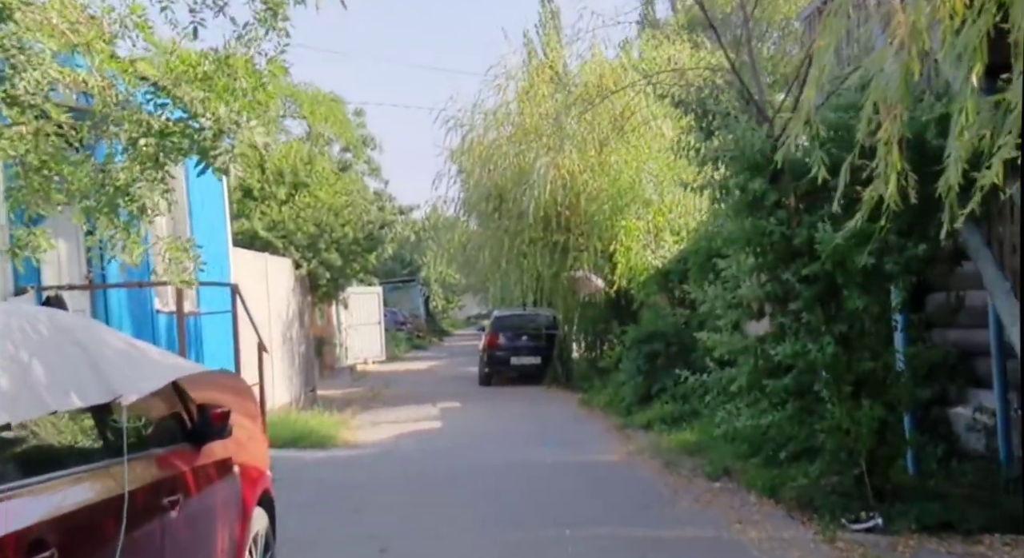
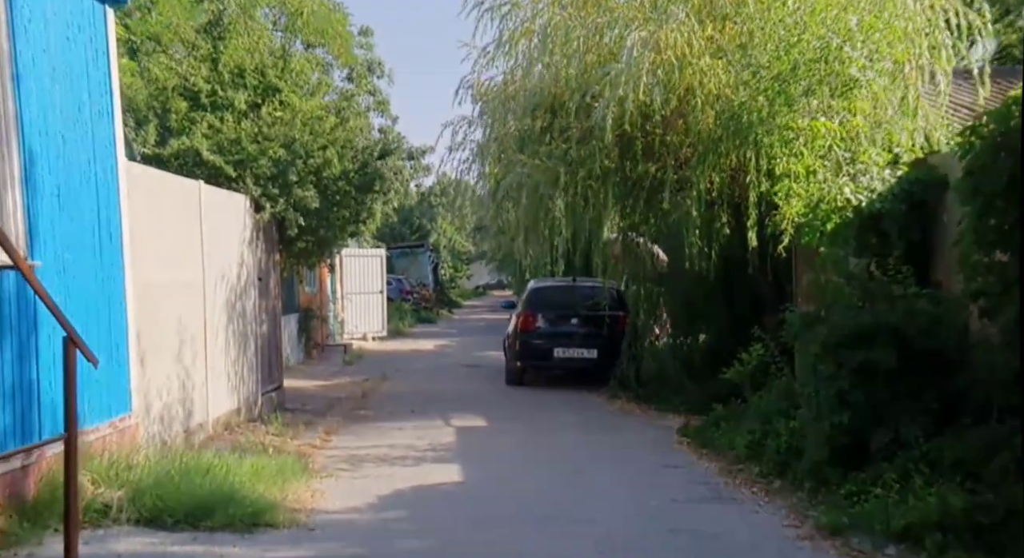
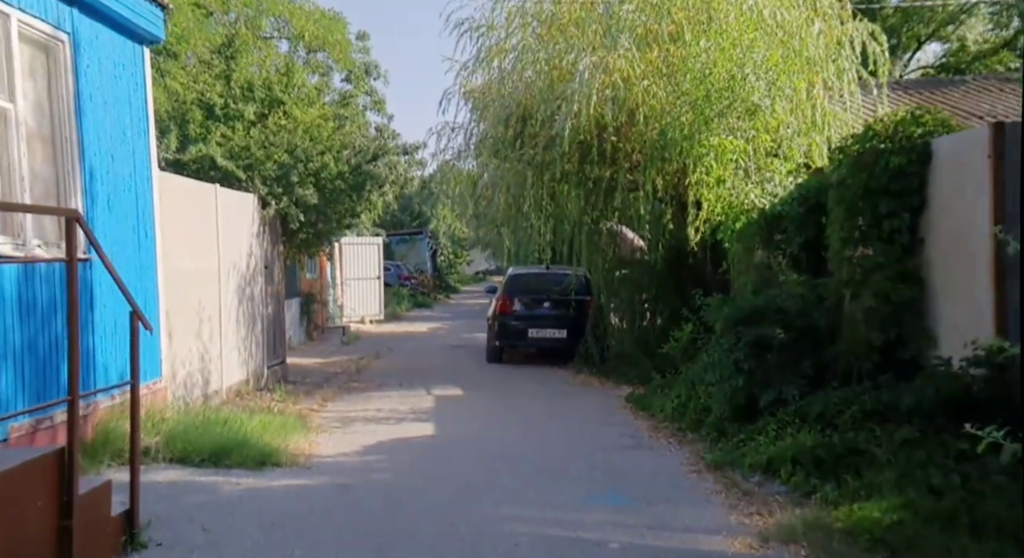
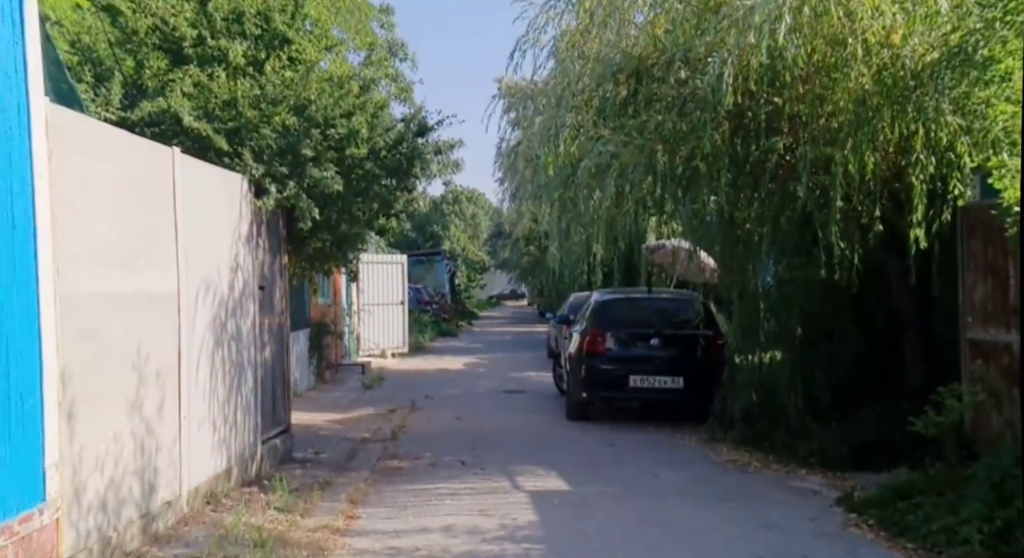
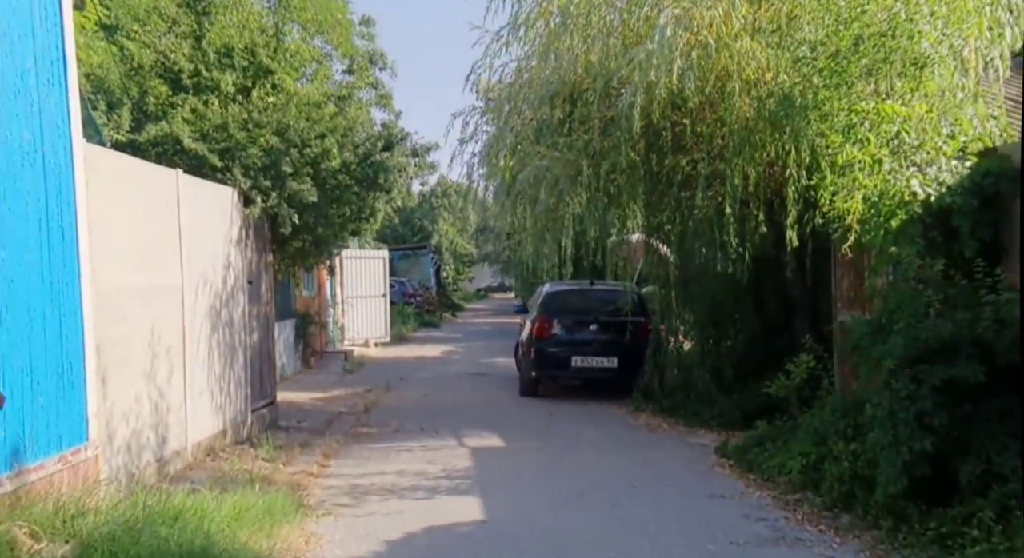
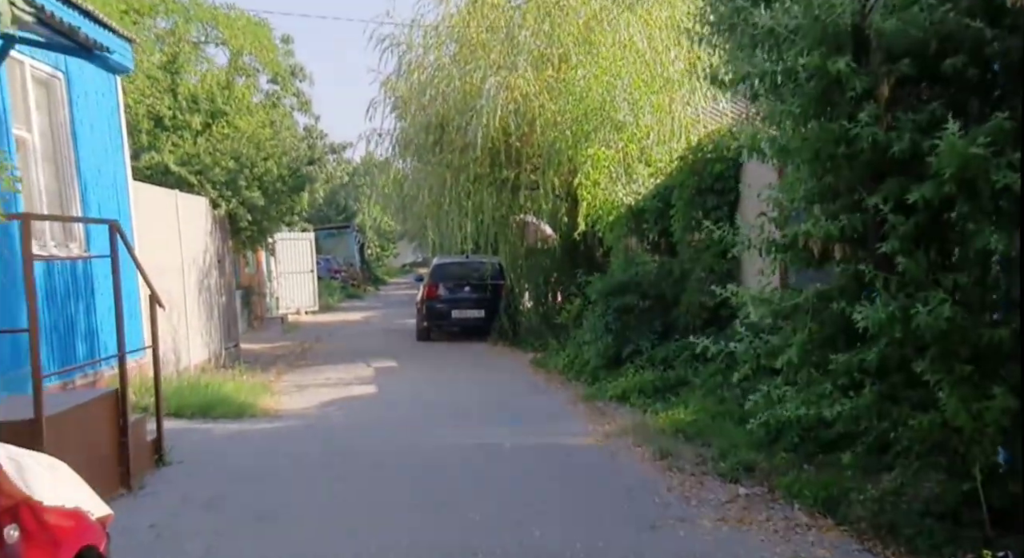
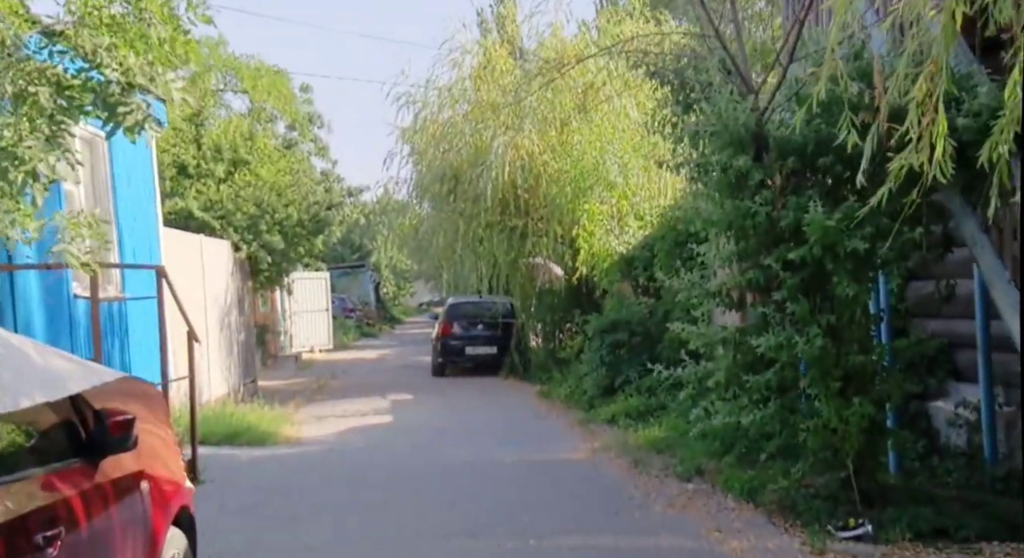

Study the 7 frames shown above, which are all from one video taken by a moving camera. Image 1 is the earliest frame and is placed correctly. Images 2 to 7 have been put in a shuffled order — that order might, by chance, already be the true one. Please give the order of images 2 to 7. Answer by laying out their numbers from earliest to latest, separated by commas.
7, 6, 3, 2, 5, 4
